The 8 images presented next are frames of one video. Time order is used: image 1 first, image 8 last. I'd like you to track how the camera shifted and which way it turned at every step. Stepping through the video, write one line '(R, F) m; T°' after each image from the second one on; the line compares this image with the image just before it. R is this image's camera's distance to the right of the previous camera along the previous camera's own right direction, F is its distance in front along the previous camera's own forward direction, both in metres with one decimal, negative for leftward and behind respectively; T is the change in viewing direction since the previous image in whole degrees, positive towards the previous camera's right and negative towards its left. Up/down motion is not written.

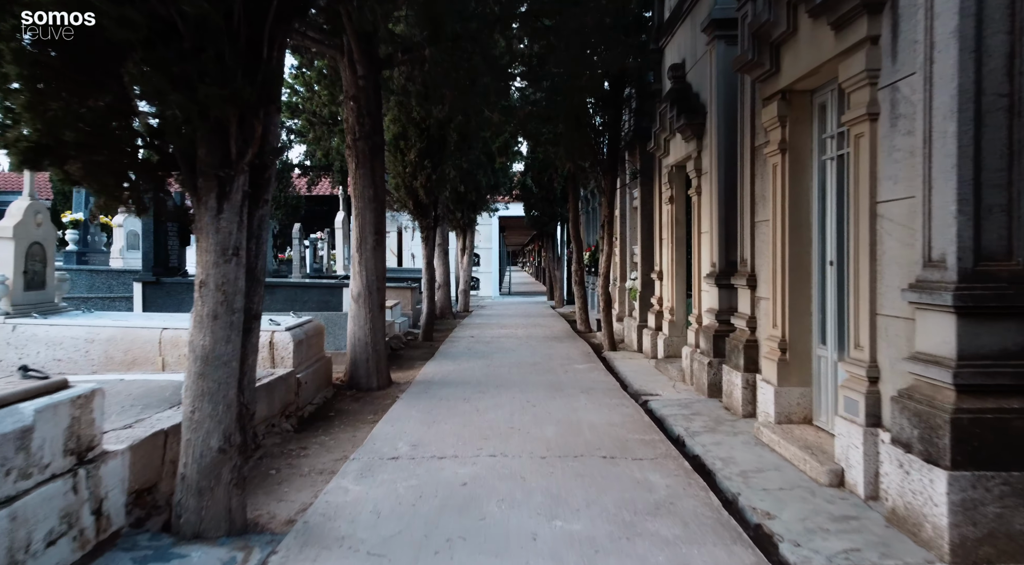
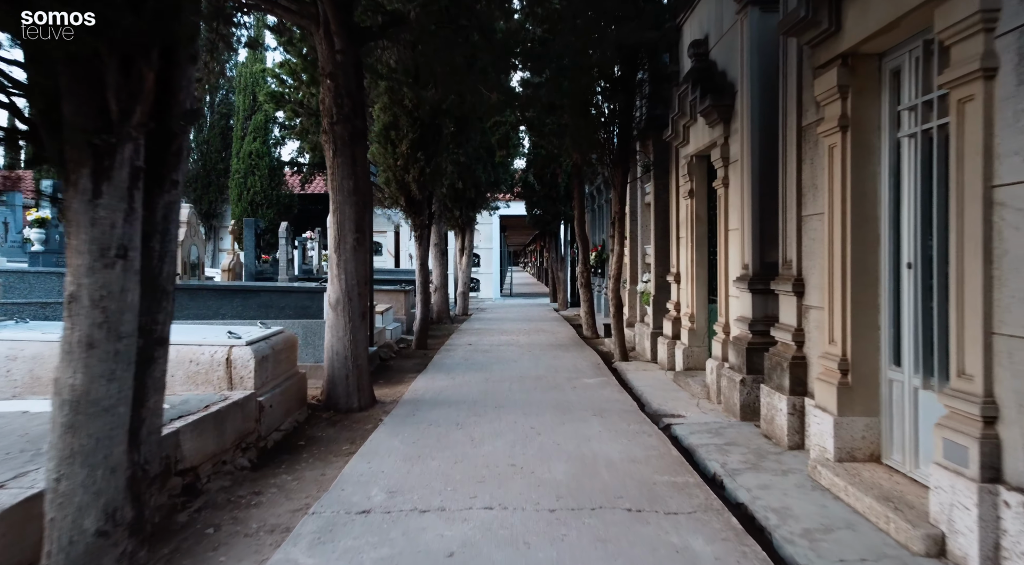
(0.0, +1.1) m; 0°
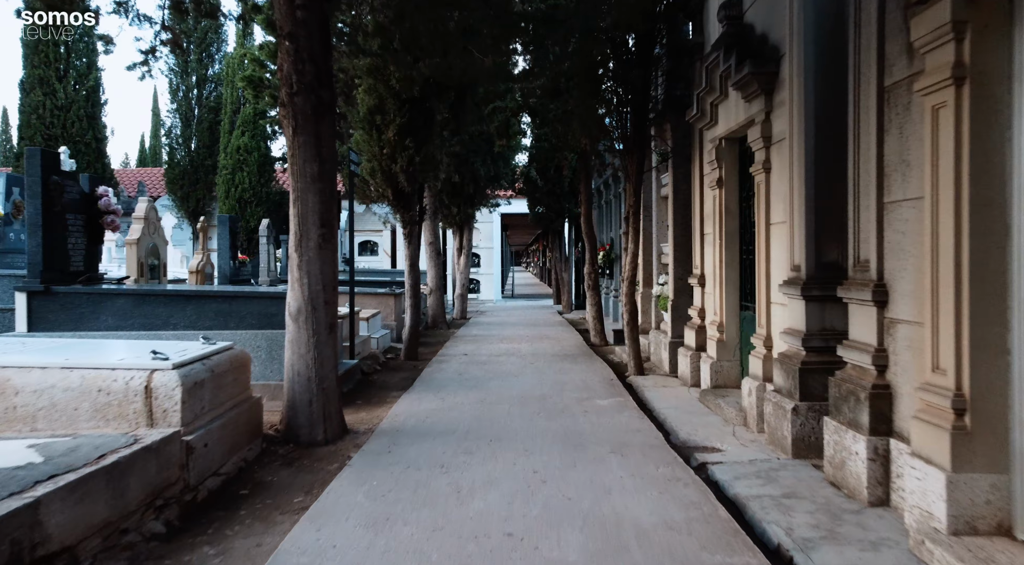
(0.0, +1.3) m; 0°
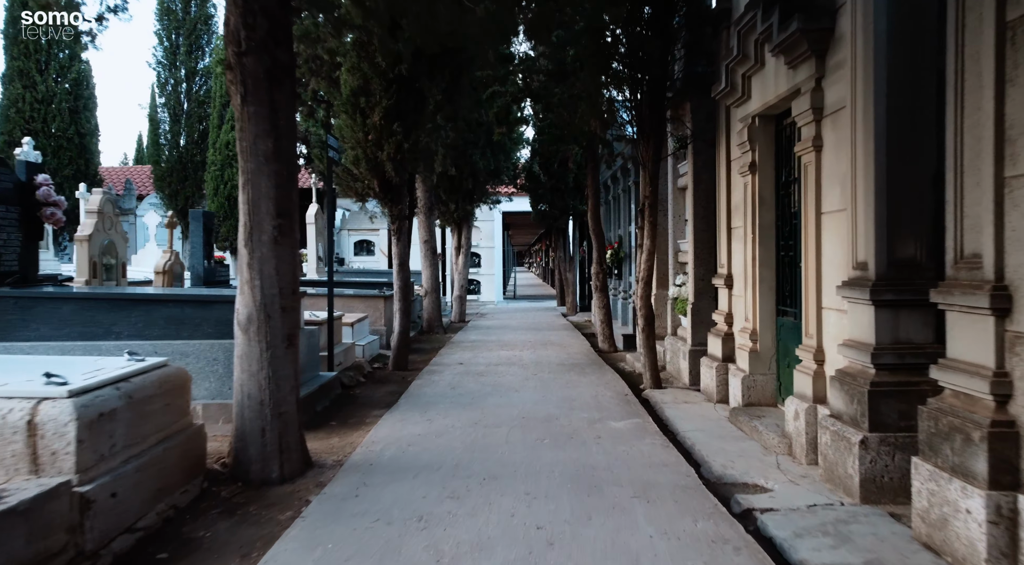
(0.0, +1.1) m; 0°
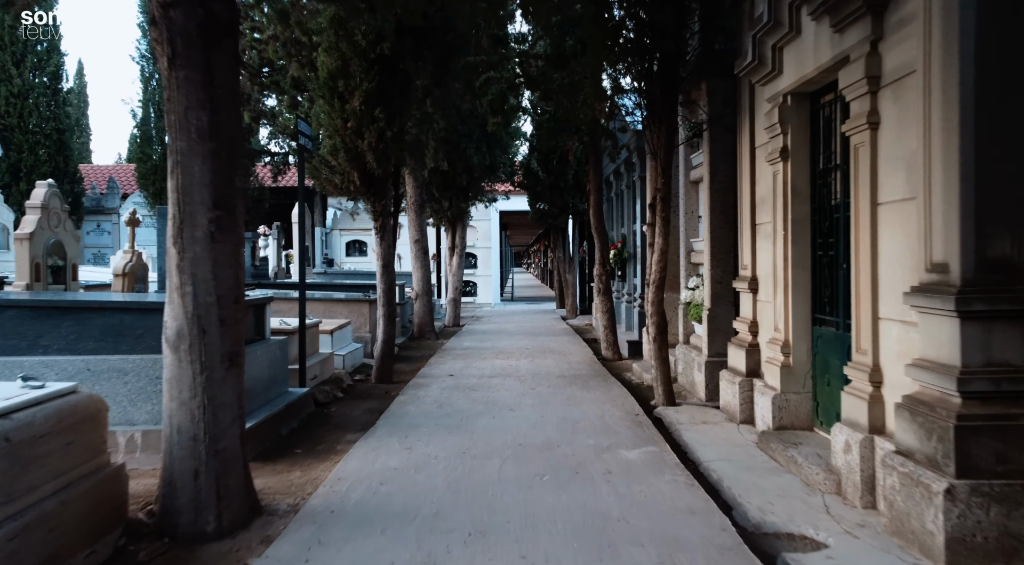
(0.0, +0.9) m; 0°
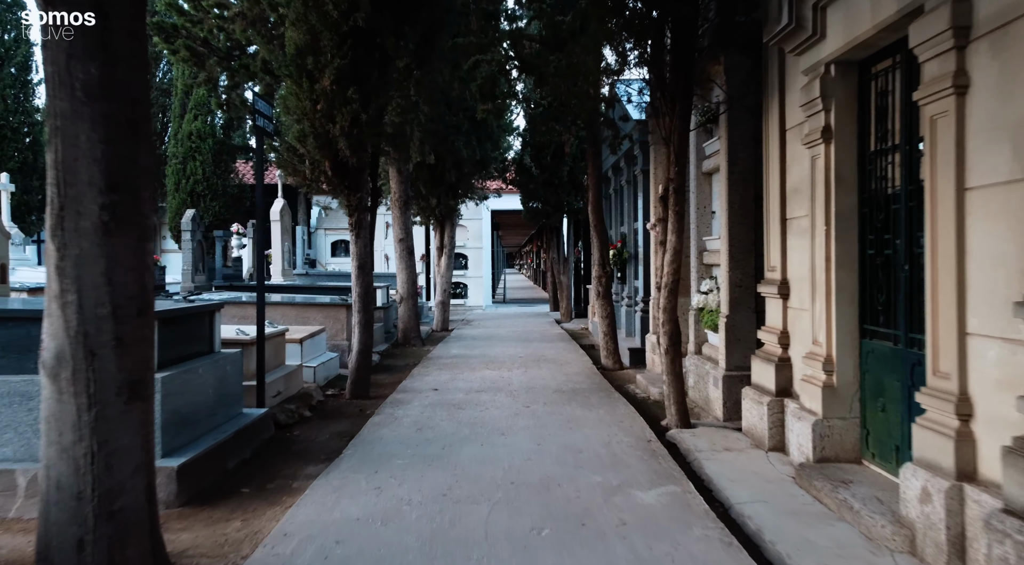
(0.0, +1.0) m; +1°
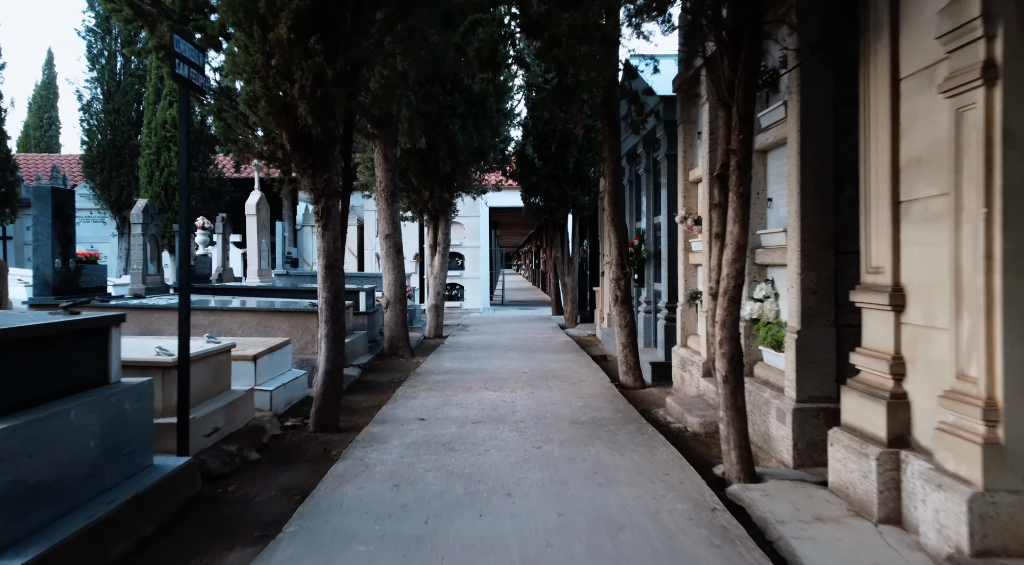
(-0.1, +1.6) m; 0°
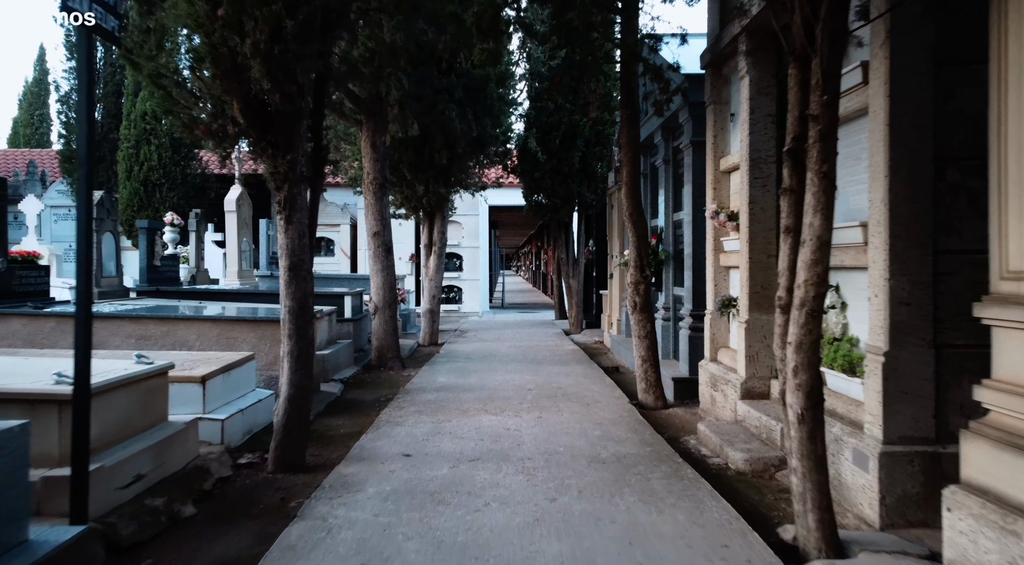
(-0.1, +1.2) m; 0°
